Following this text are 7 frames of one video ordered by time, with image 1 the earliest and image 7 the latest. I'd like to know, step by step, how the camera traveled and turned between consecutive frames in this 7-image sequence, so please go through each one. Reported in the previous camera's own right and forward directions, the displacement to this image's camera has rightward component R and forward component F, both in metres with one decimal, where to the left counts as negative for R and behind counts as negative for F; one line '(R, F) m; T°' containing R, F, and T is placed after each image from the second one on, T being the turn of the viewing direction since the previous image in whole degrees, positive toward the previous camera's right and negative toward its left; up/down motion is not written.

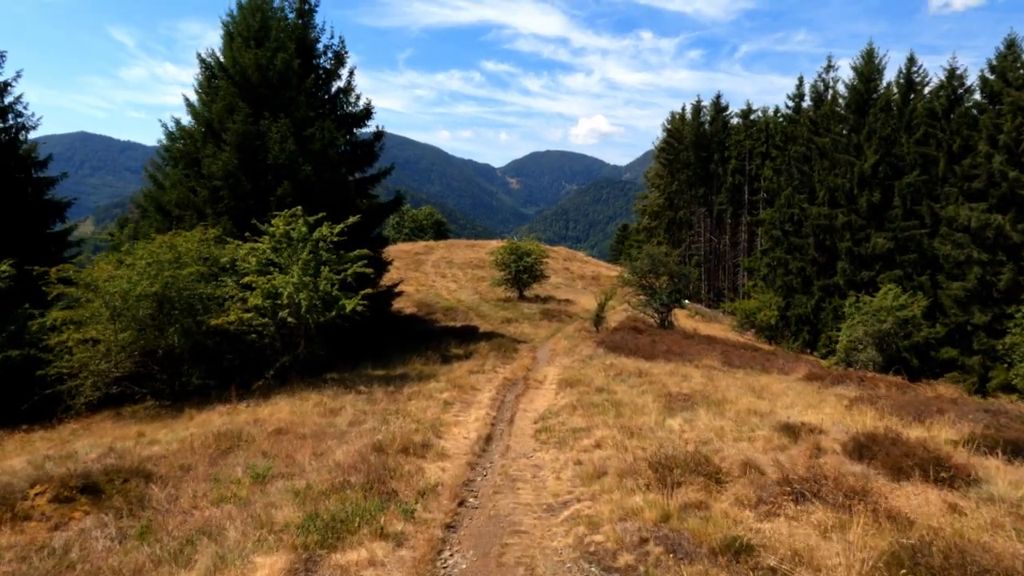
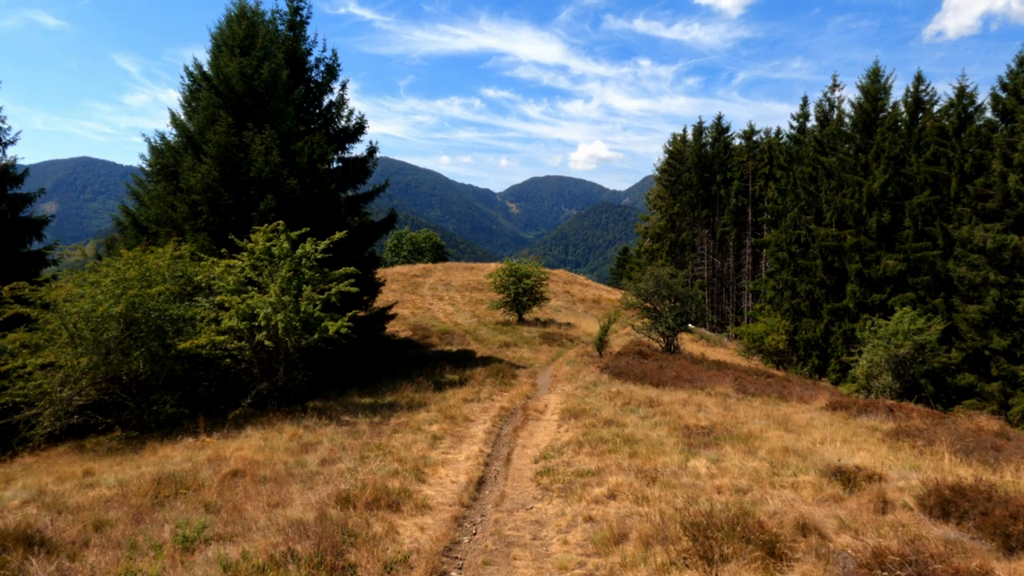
(0.0, +1.3) m; 0°
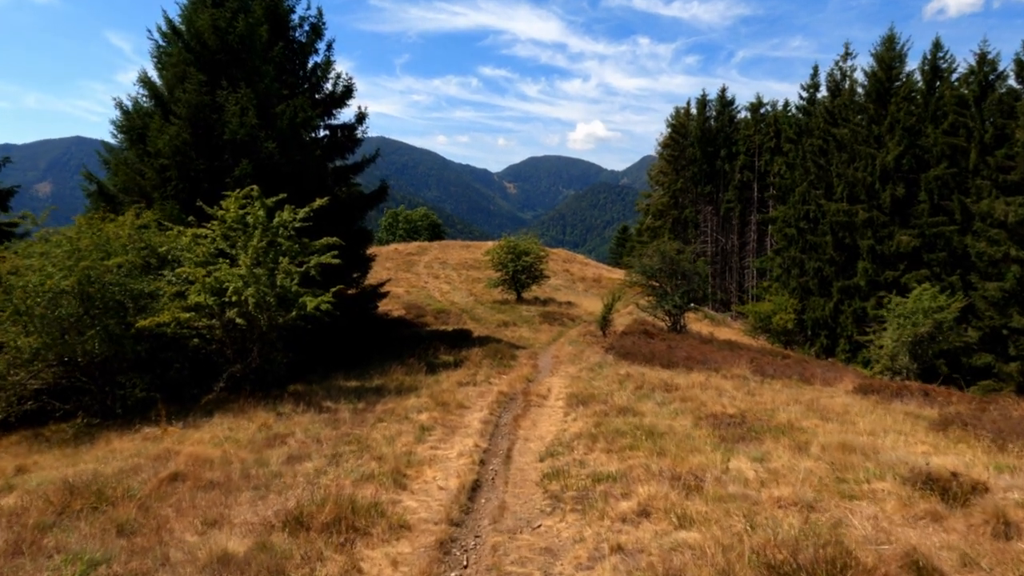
(0.0, +1.5) m; 0°
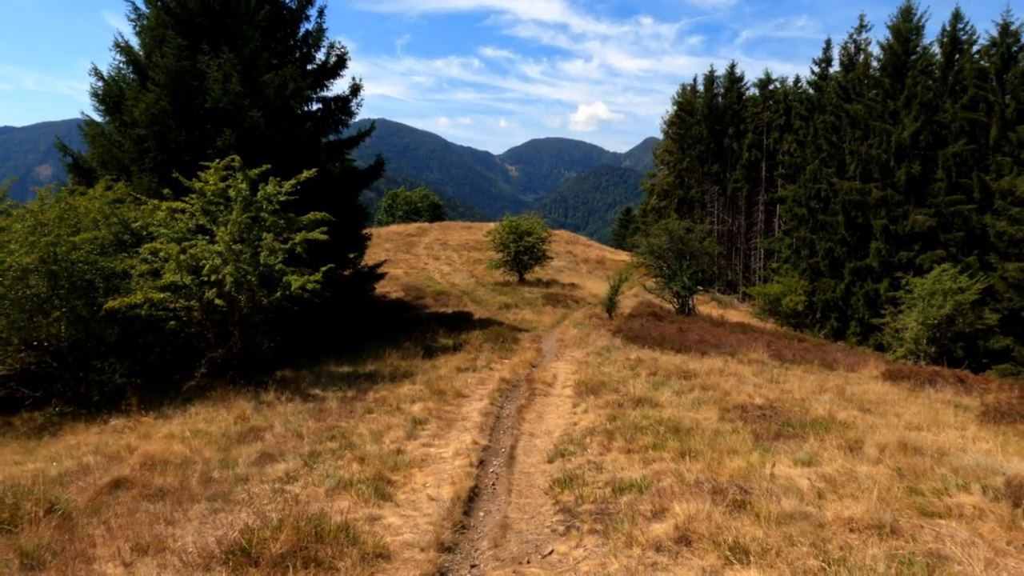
(0.0, +1.1) m; 0°
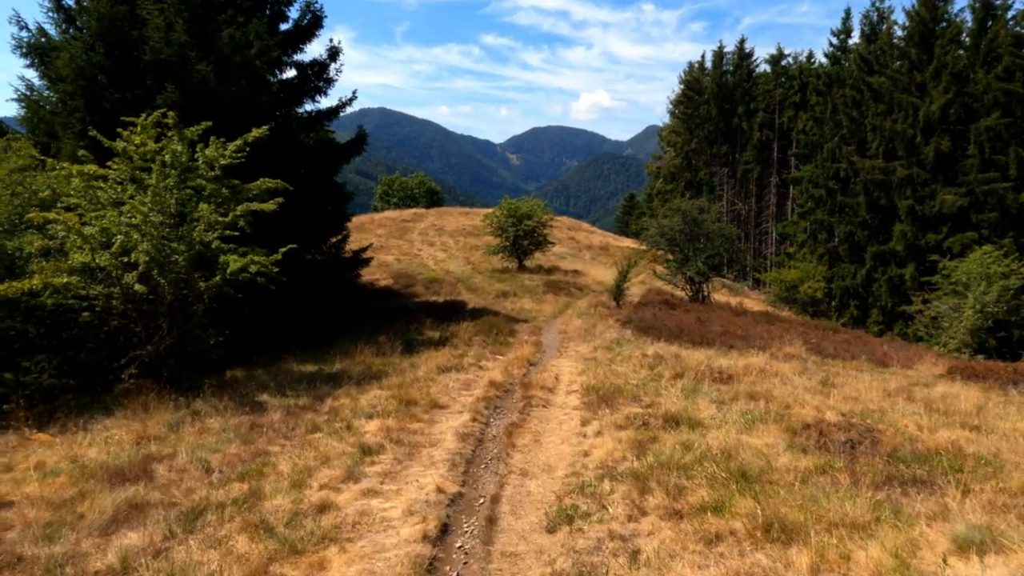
(+0.1, +2.4) m; 0°
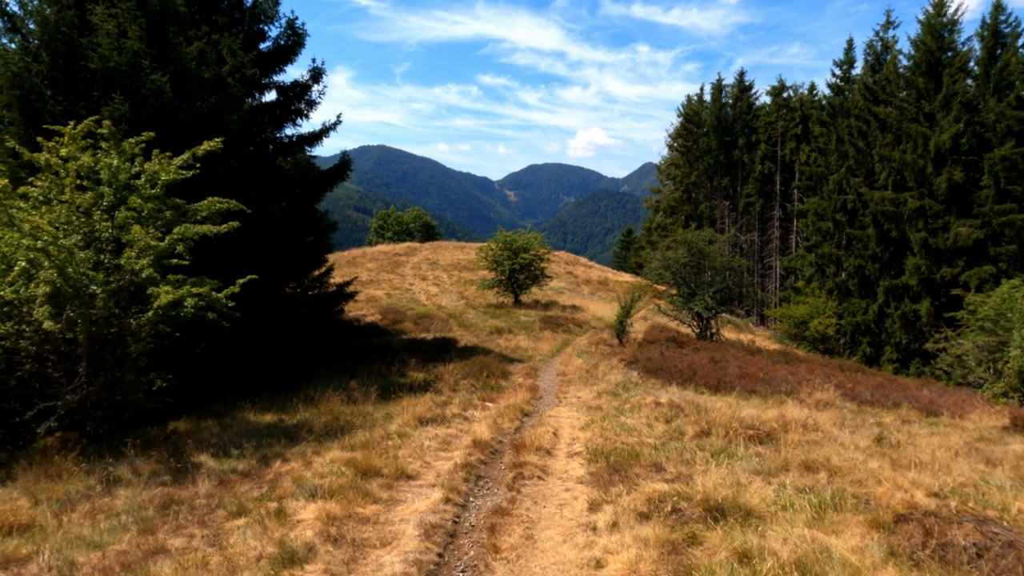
(+0.1, +1.7) m; 0°
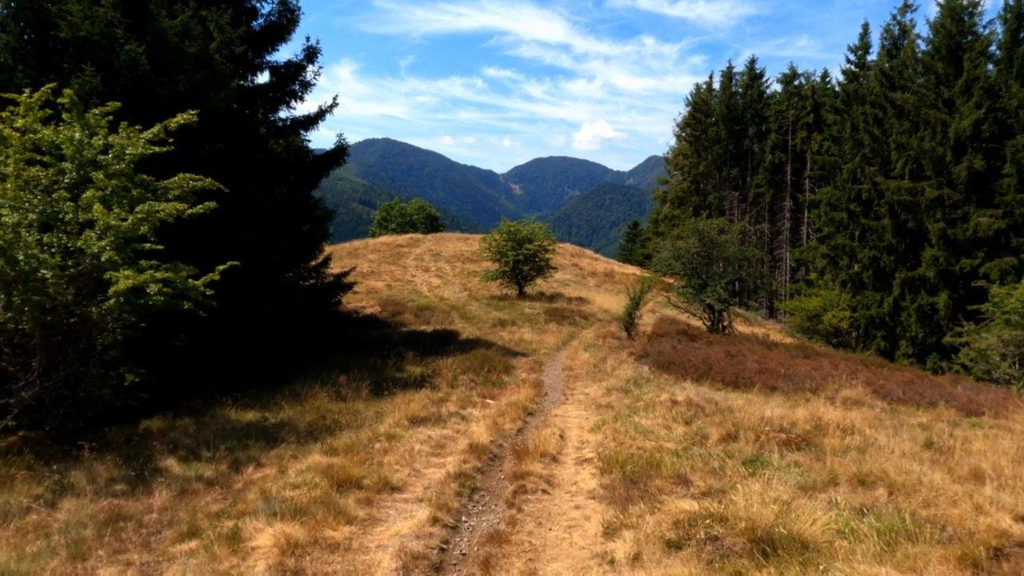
(0.0, +0.9) m; 0°
